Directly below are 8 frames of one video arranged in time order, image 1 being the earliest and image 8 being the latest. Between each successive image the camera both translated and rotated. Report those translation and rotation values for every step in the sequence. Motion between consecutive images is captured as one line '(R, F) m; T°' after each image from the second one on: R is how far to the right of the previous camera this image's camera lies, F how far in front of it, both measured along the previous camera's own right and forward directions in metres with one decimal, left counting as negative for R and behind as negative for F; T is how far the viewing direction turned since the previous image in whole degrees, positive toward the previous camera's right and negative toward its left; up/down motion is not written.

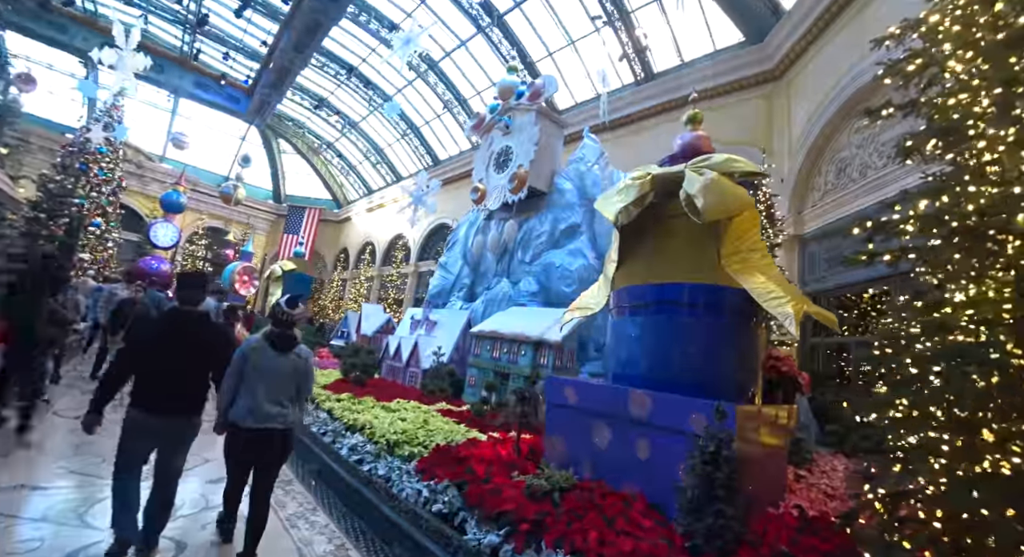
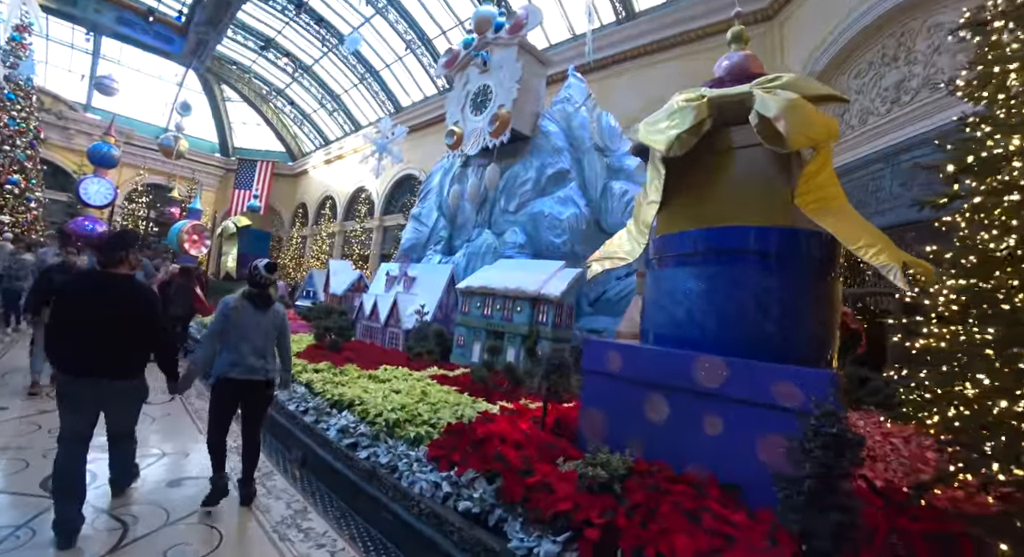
(-0.4, +0.7) m; +4°
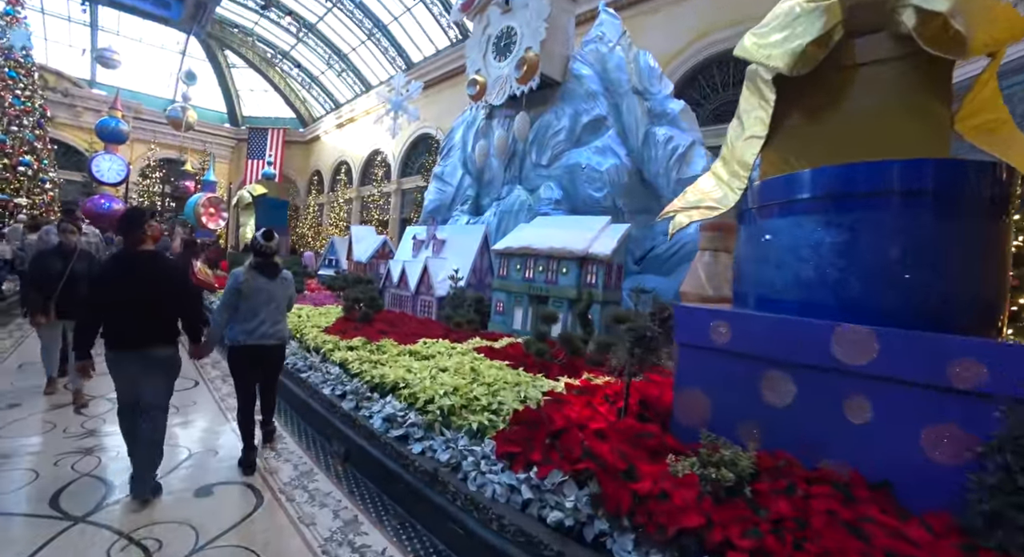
(-0.3, +0.6) m; -2°
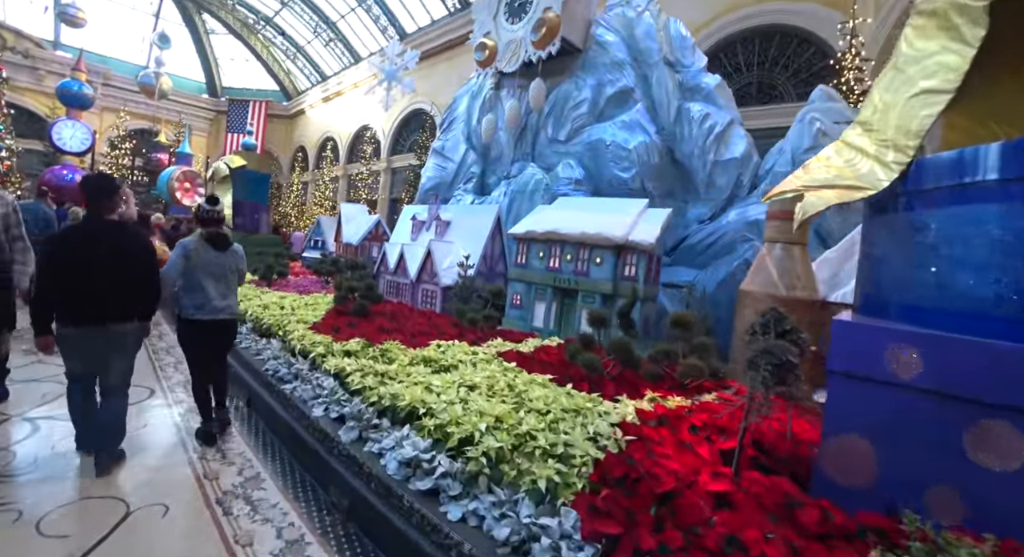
(-0.4, +0.8) m; +2°
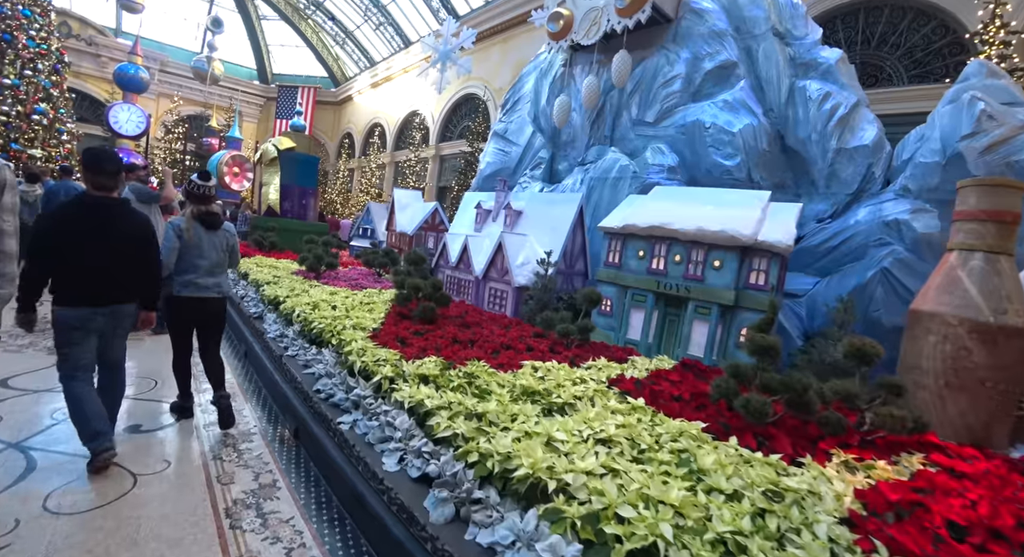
(-0.5, +0.8) m; -4°
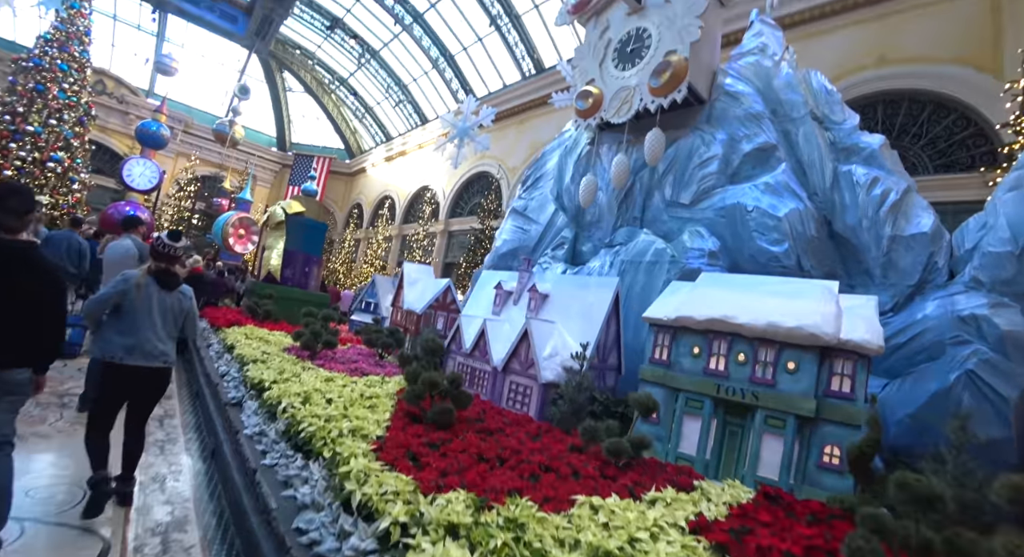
(-0.2, +0.5) m; 0°
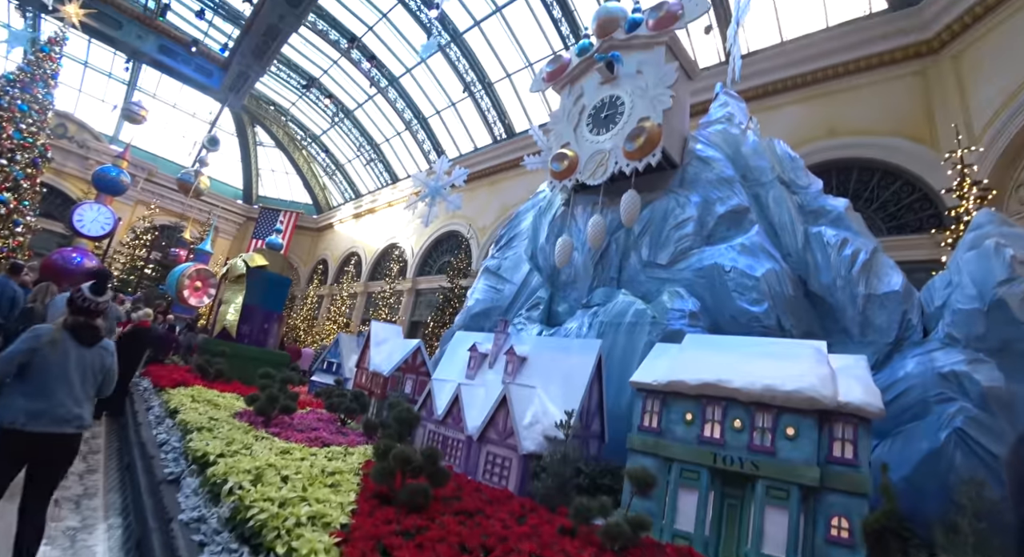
(-0.1, +0.2) m; +4°
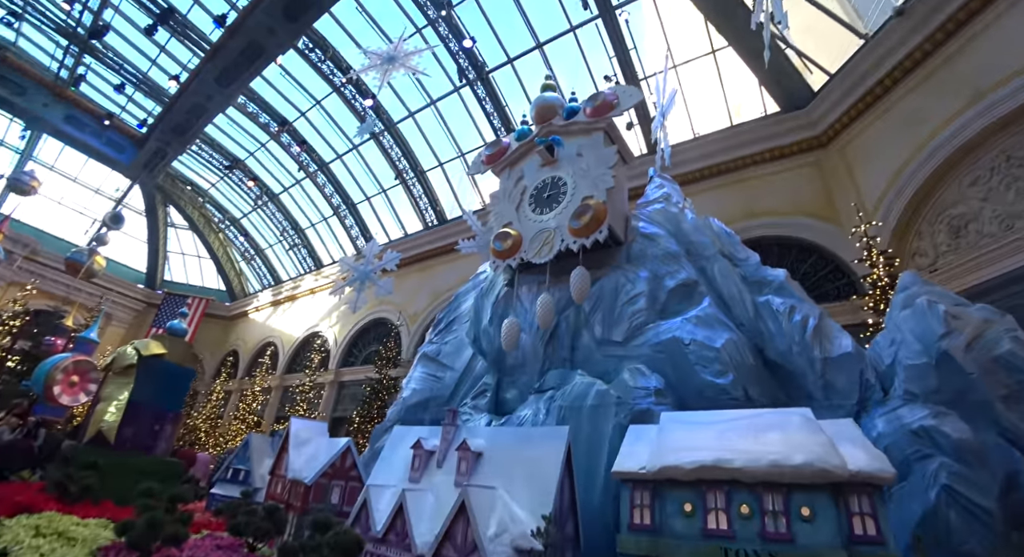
(-0.2, +0.5) m; +9°
